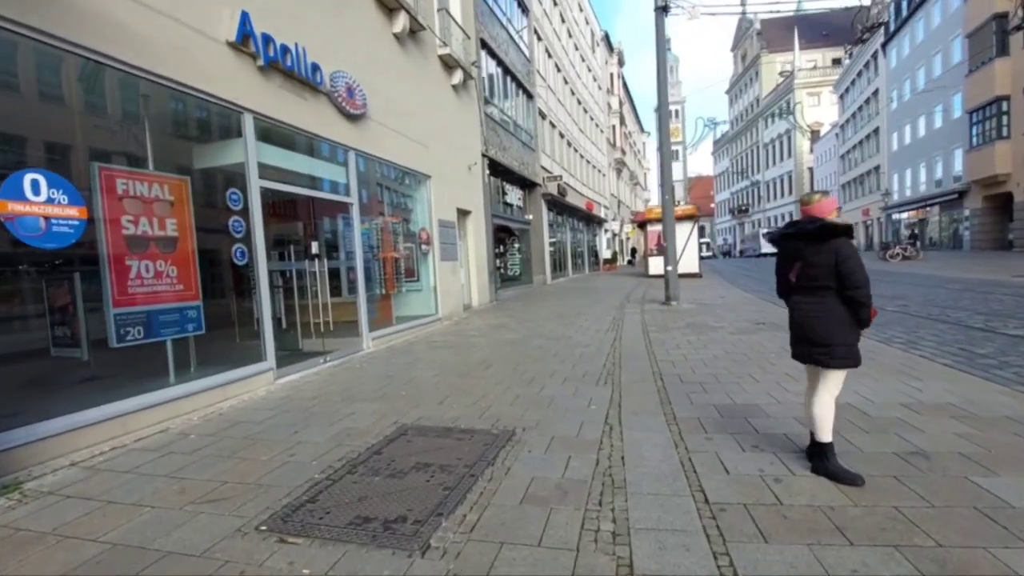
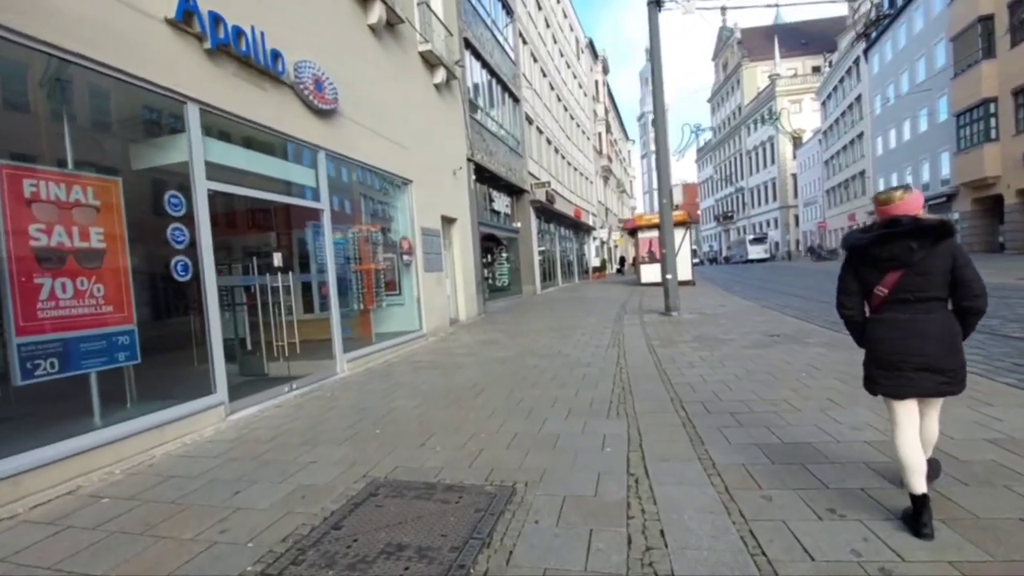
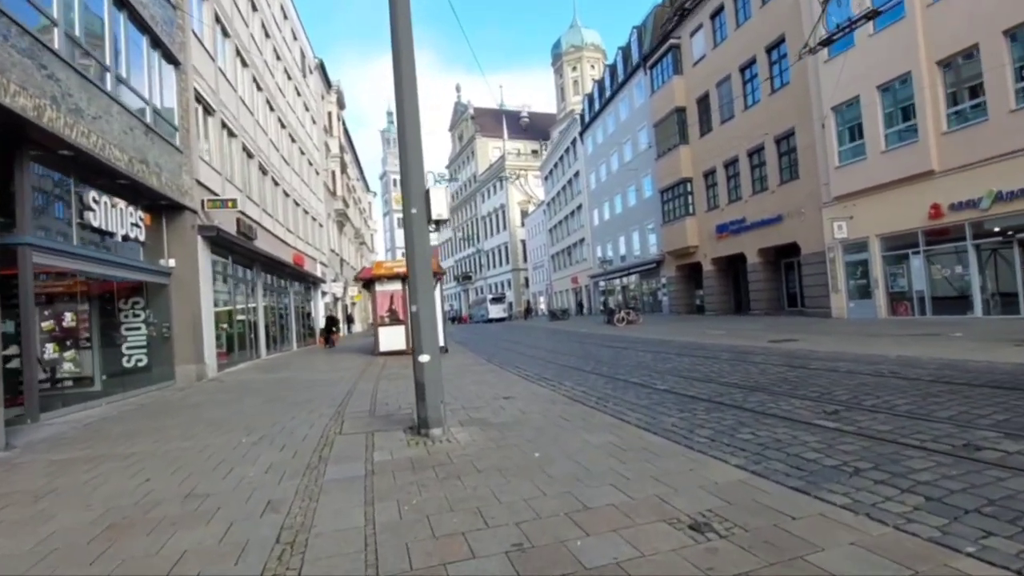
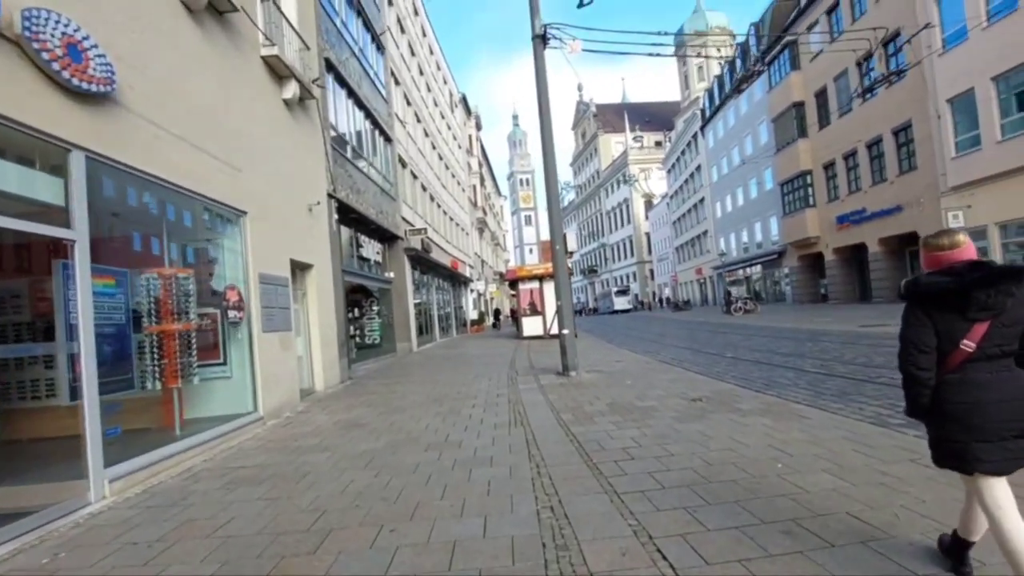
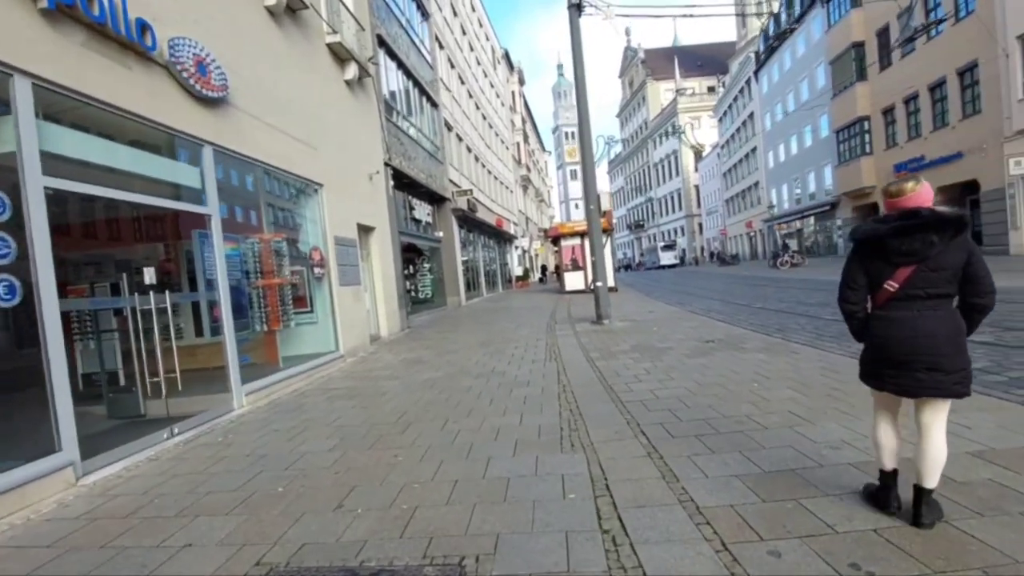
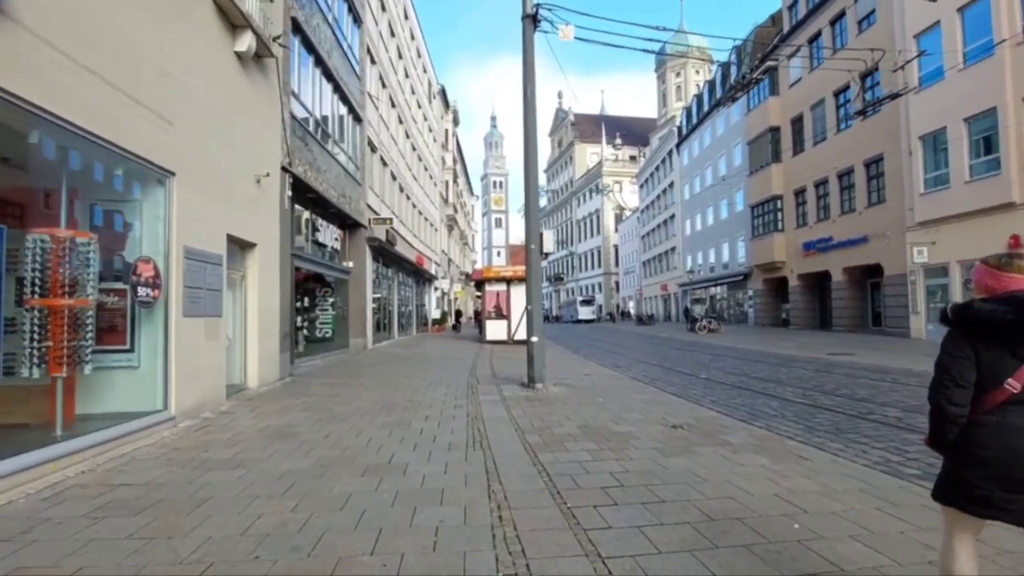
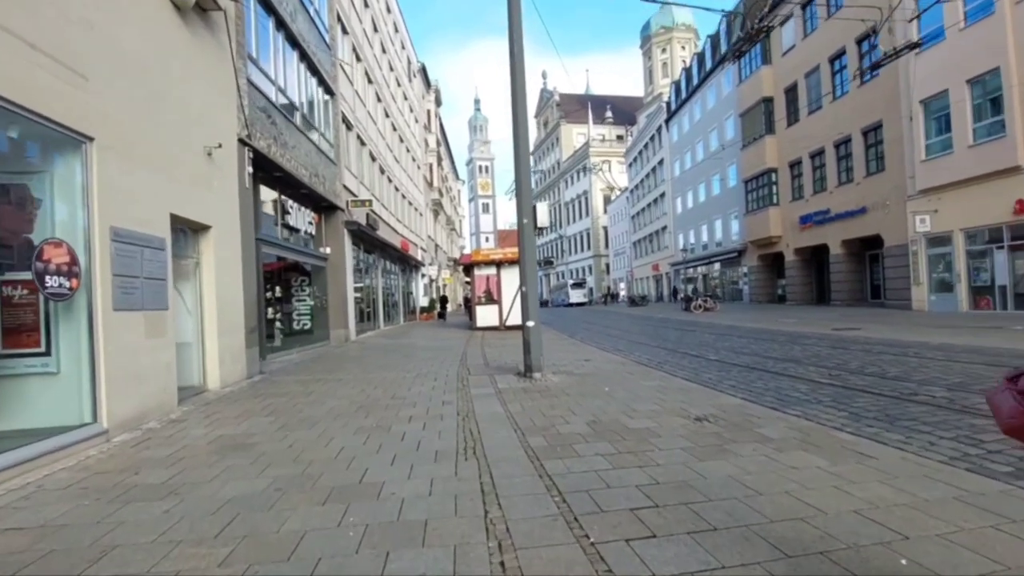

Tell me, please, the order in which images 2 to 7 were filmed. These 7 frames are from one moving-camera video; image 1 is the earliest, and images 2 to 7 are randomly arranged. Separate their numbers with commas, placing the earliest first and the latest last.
2, 5, 4, 6, 7, 3
